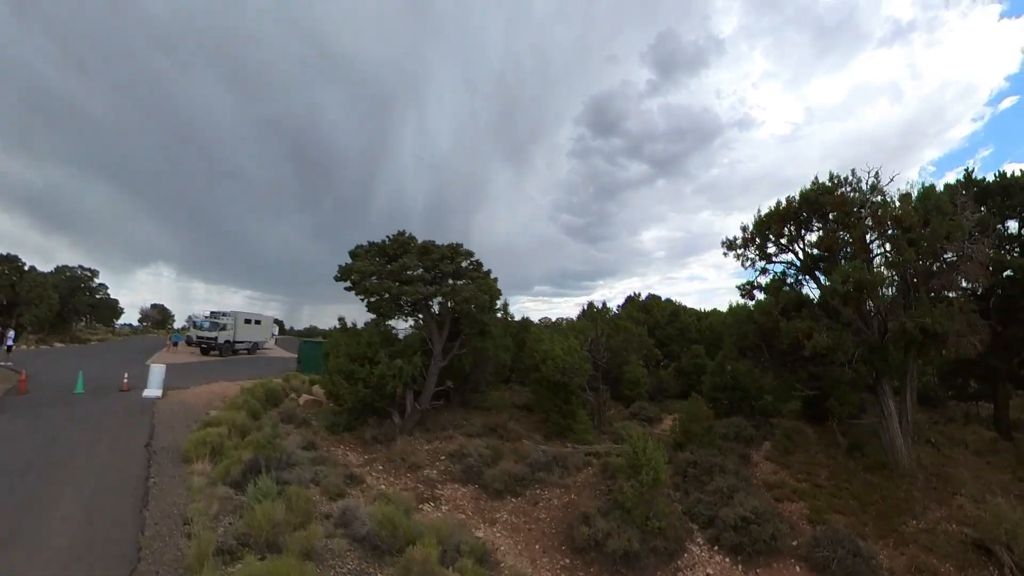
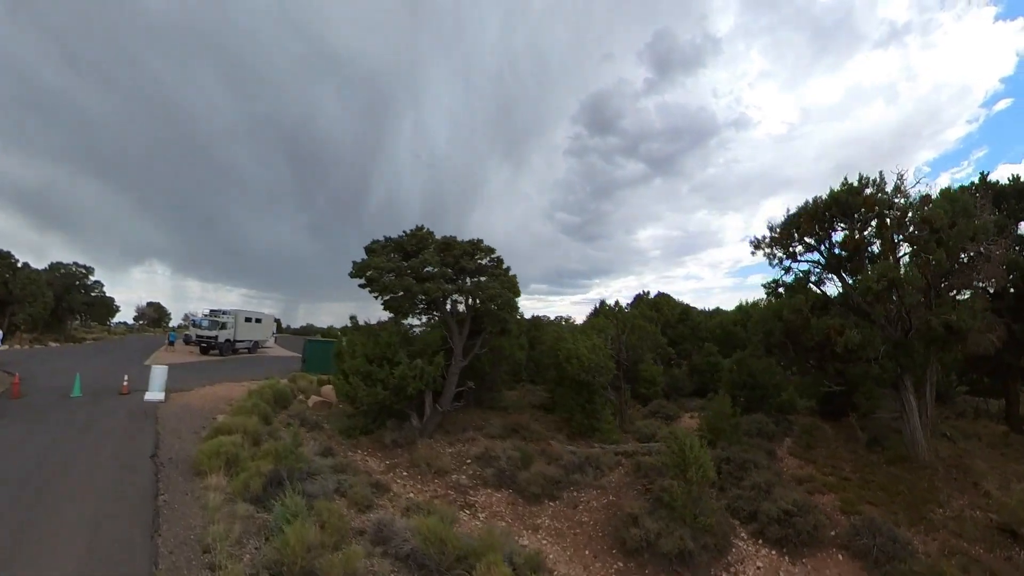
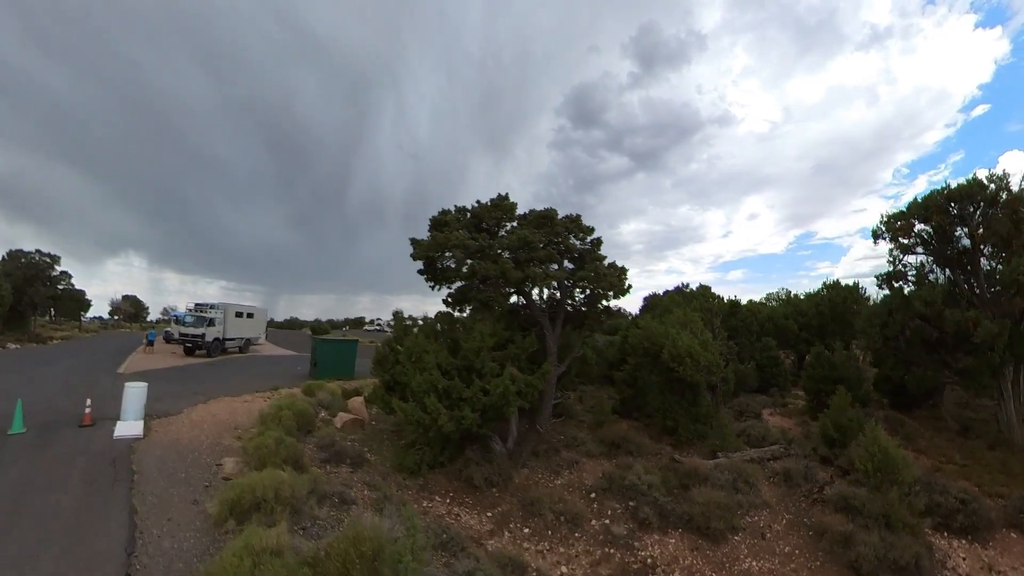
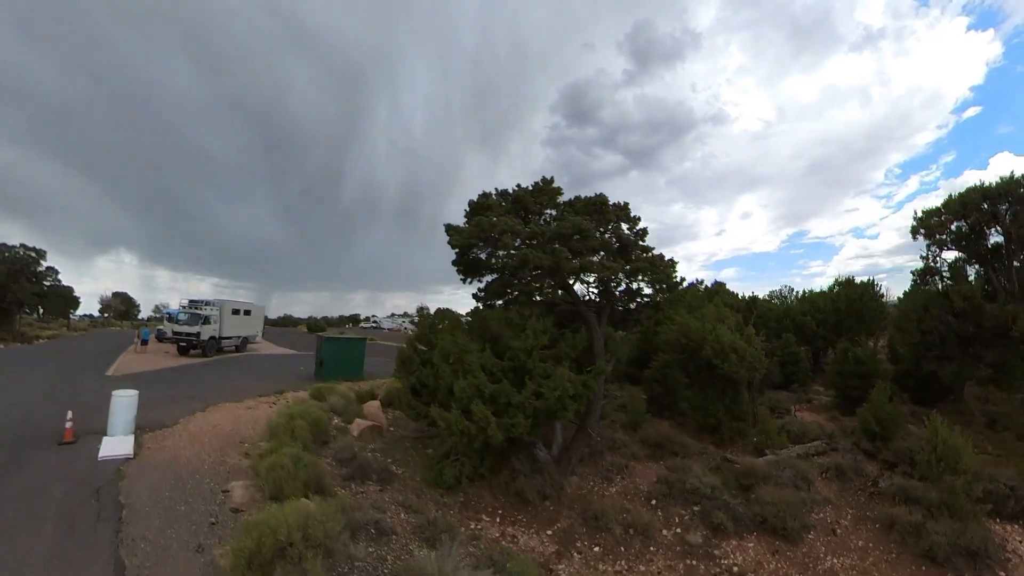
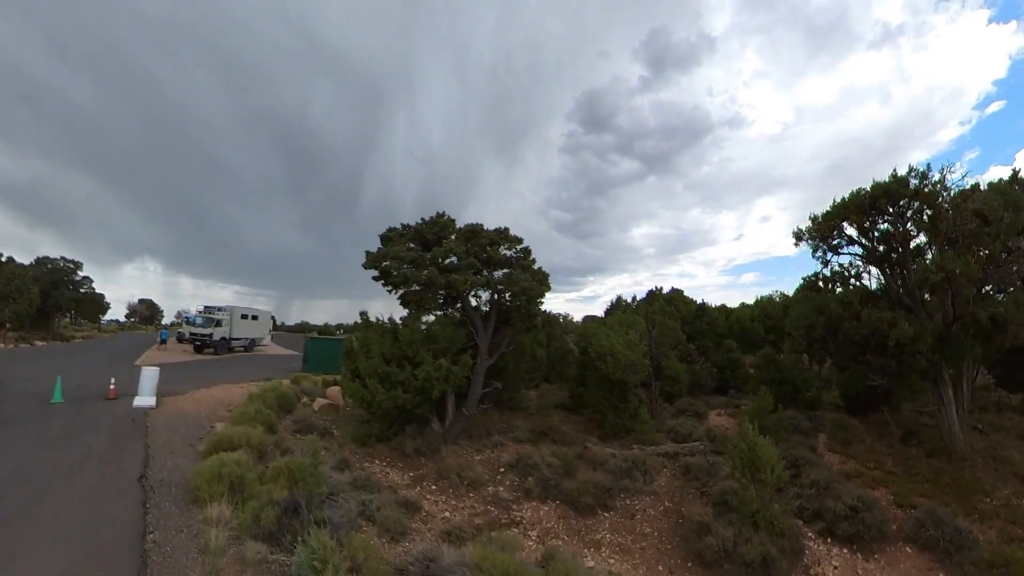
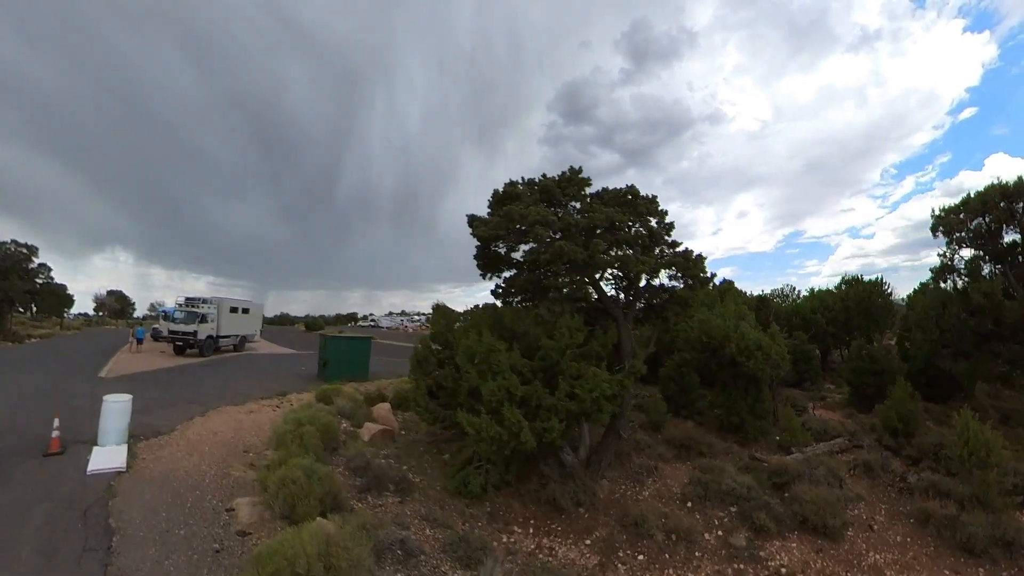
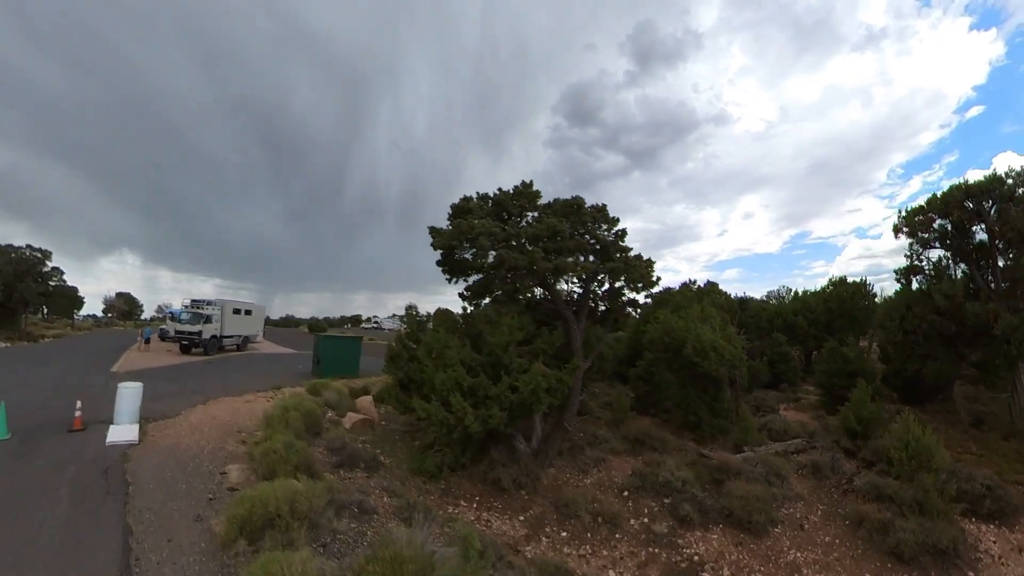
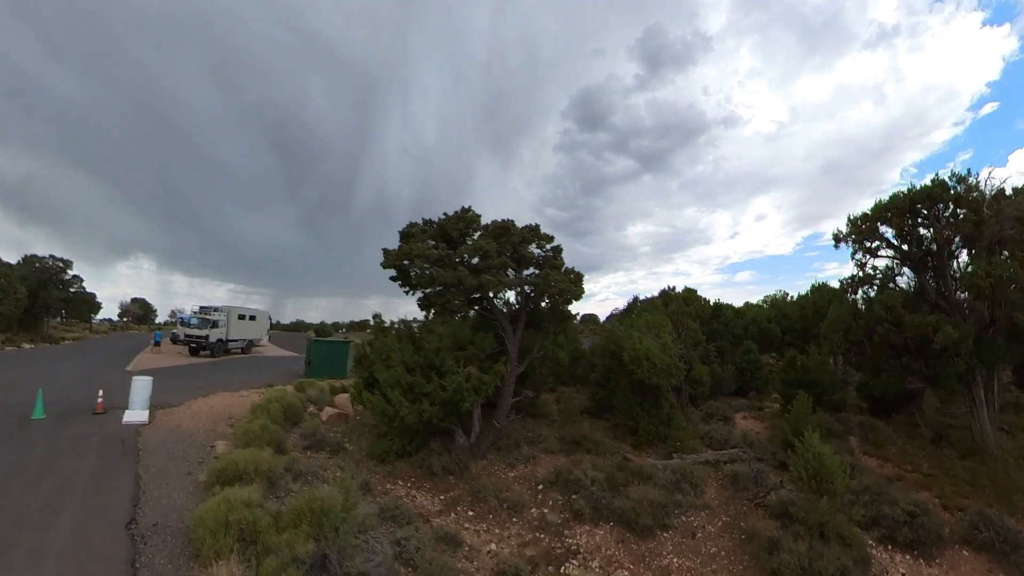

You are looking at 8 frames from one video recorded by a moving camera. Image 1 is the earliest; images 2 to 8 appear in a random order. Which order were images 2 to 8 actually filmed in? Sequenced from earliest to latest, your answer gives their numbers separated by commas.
2, 5, 8, 3, 7, 4, 6
